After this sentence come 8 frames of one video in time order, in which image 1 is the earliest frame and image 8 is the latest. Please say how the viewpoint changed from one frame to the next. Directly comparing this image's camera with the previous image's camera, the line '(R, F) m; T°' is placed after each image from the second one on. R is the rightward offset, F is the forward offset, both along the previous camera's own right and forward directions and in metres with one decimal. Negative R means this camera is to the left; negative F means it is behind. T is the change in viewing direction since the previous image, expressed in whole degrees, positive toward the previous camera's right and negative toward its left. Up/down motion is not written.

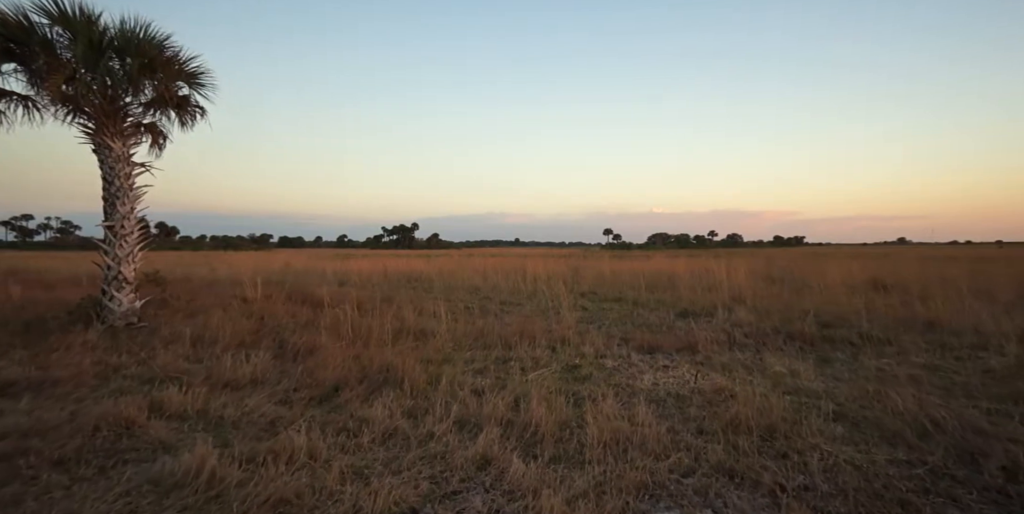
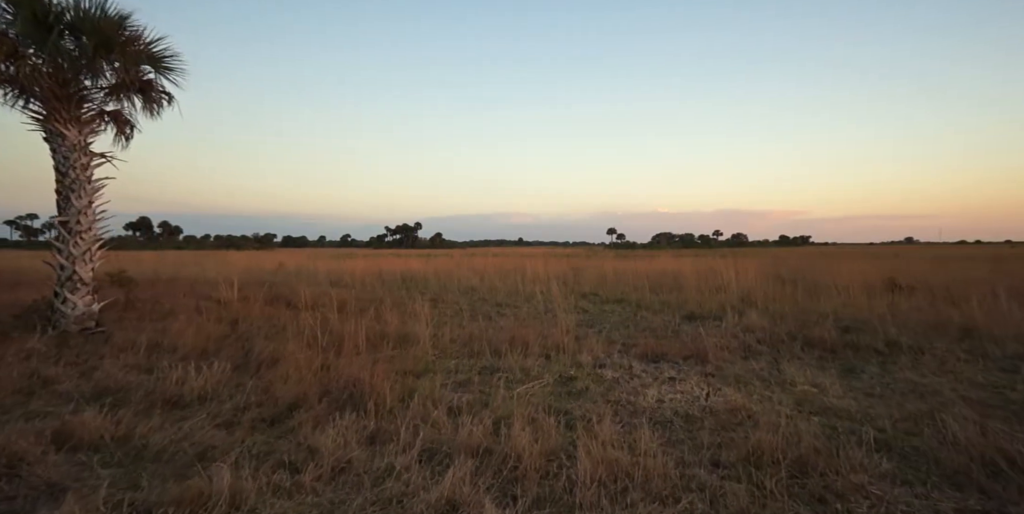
(+0.2, +0.6) m; 0°
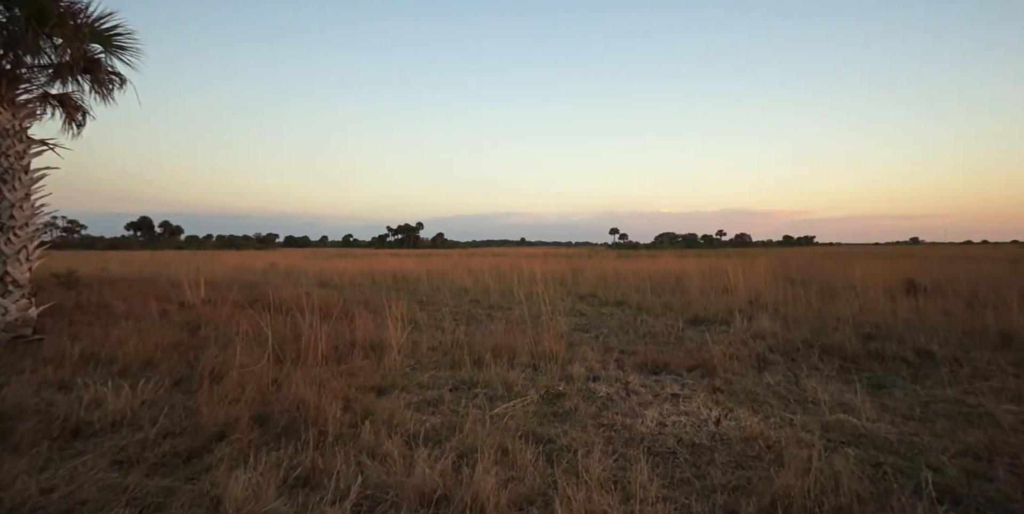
(+0.2, +0.7) m; 0°
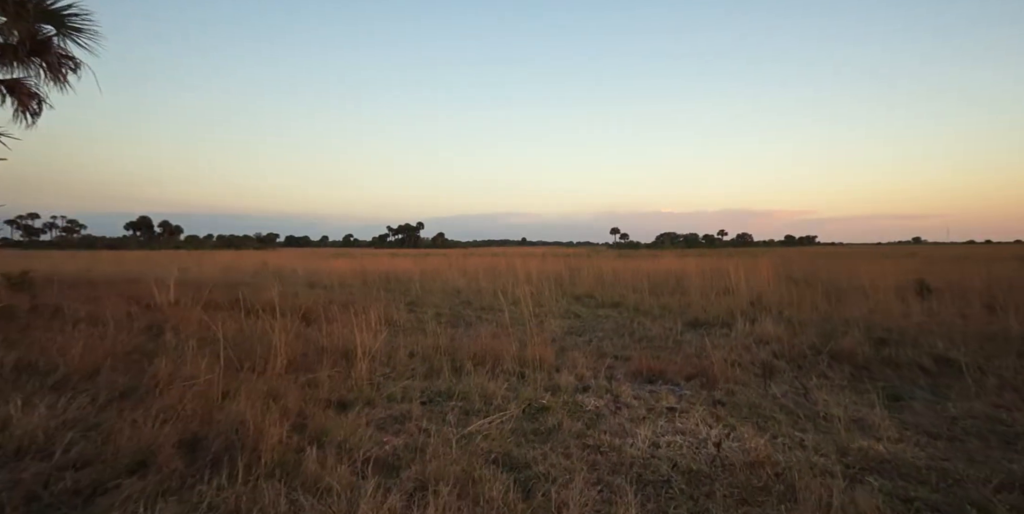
(+0.2, +0.5) m; 0°
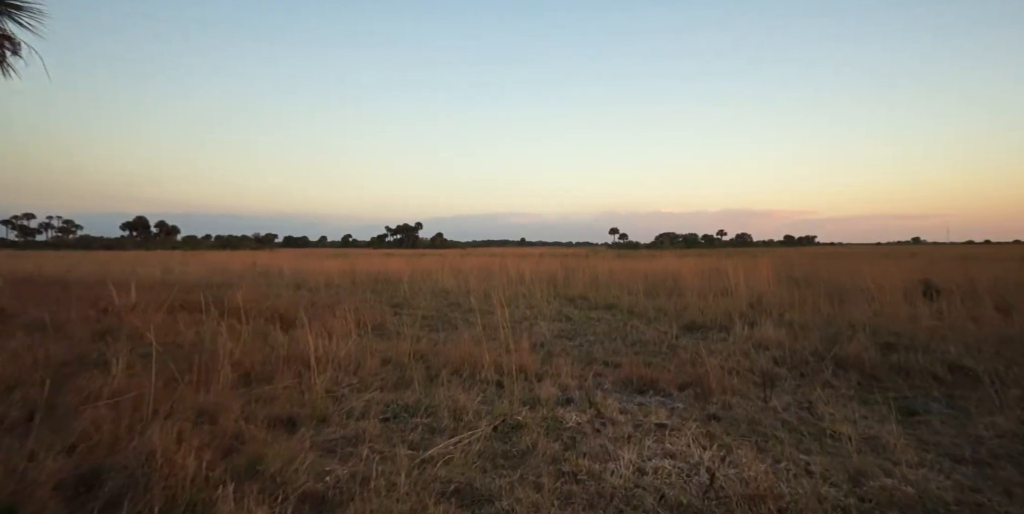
(+0.2, +0.4) m; 0°
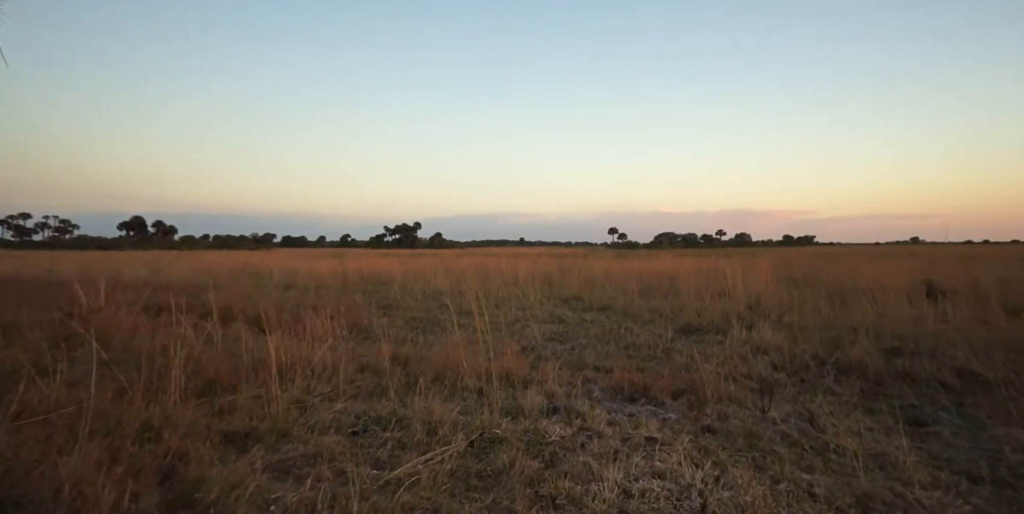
(+0.1, +0.3) m; 0°
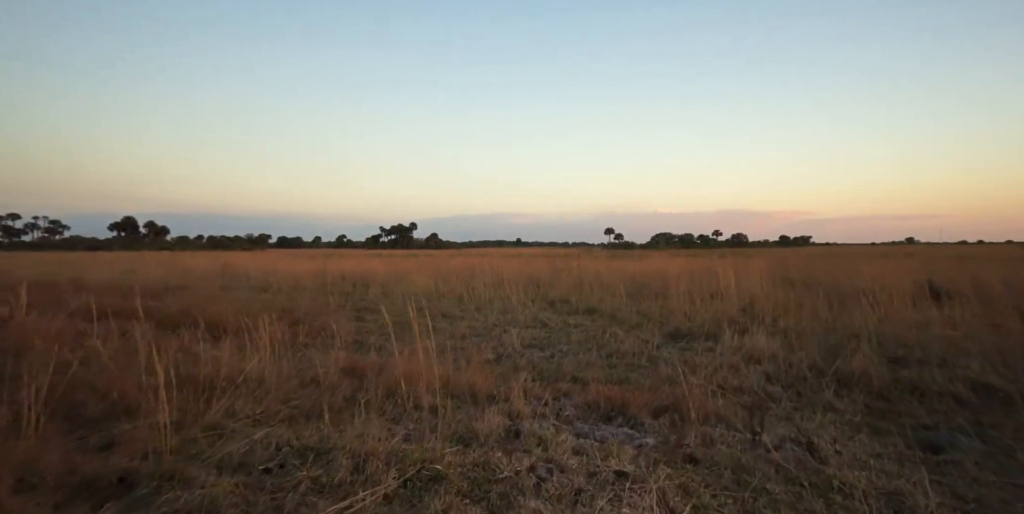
(+0.3, +0.6) m; 0°
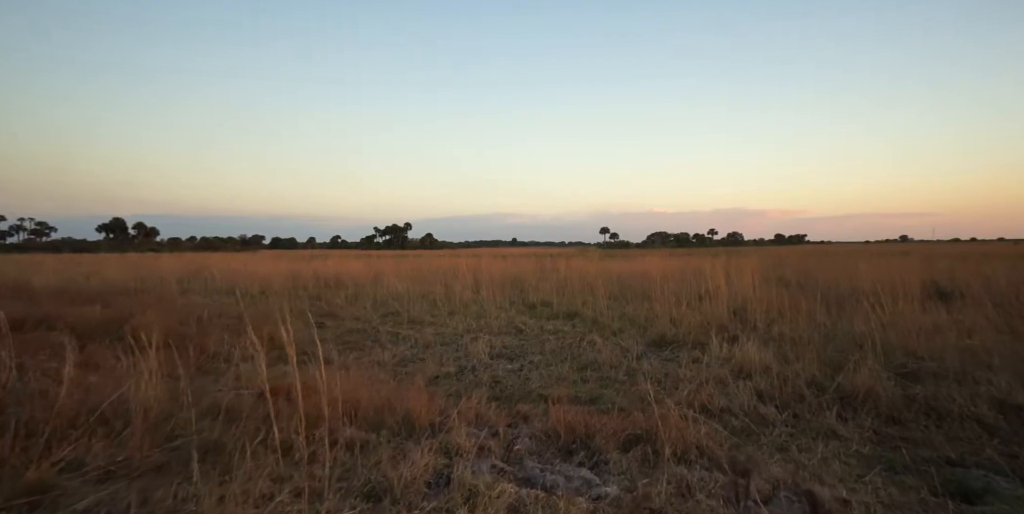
(+0.4, +0.7) m; 0°
